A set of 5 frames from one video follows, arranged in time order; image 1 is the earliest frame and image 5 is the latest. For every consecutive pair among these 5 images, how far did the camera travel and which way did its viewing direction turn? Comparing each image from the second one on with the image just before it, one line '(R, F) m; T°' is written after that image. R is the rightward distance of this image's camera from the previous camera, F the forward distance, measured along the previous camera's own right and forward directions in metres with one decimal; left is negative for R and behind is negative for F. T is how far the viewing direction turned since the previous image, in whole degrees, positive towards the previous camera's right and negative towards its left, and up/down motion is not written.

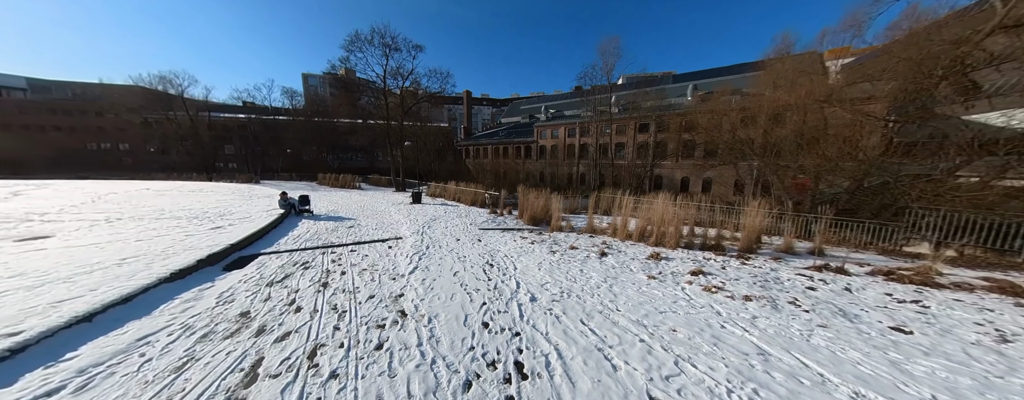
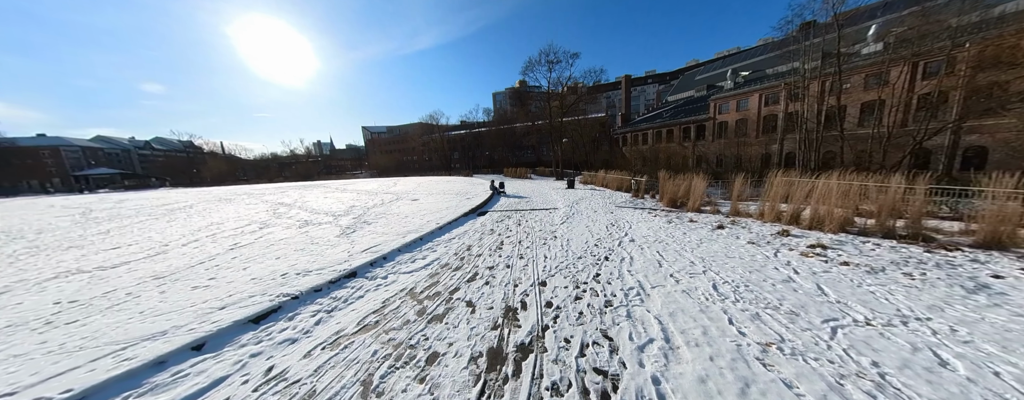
(+1.3, -2.5) m; -36°
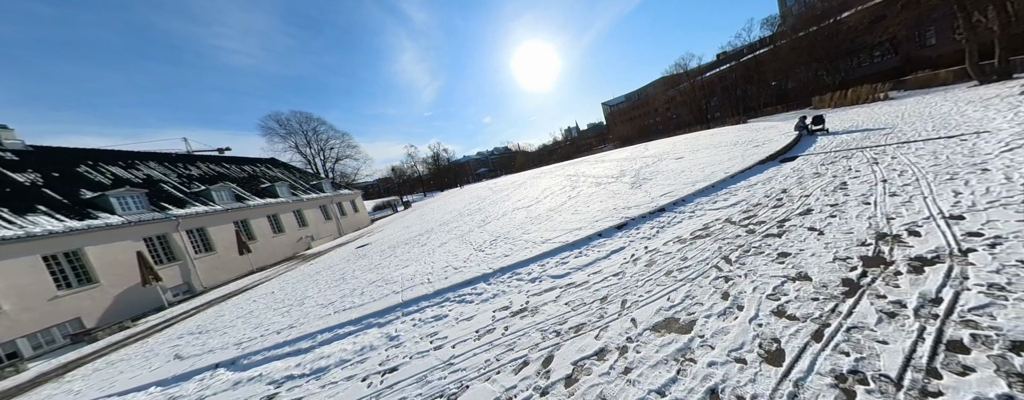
(-0.6, -2.2) m; -52°
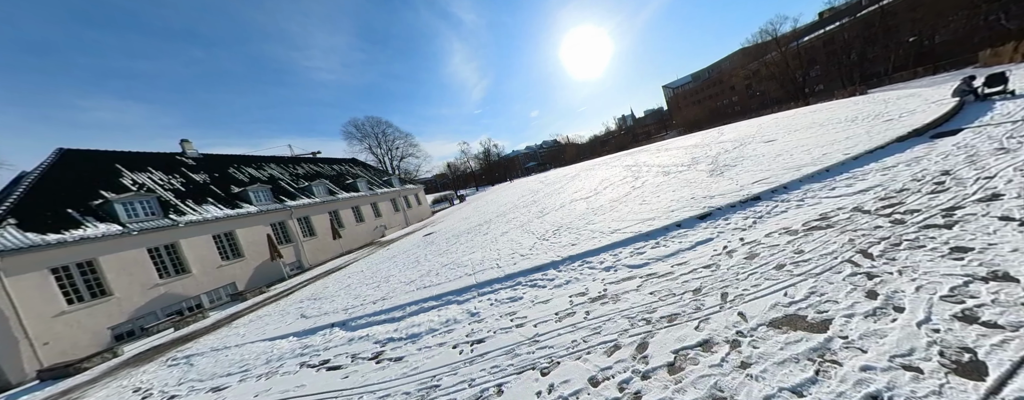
(-0.5, -0.1) m; -11°
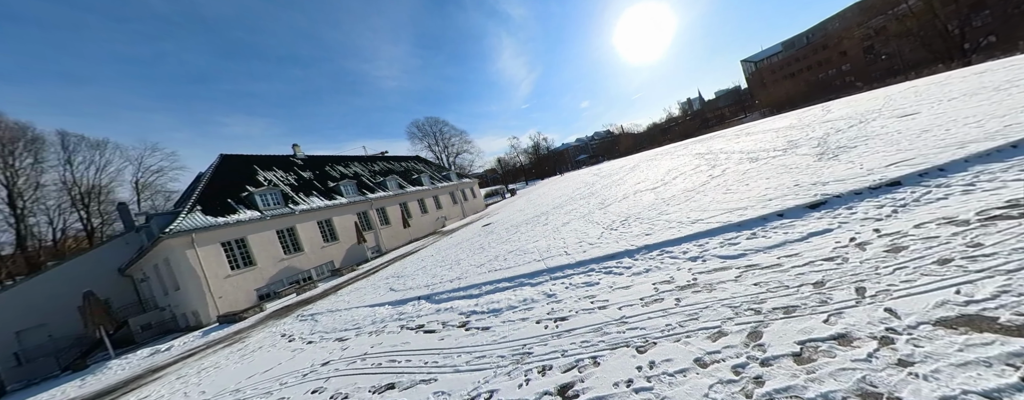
(-0.6, -0.2) m; -11°
